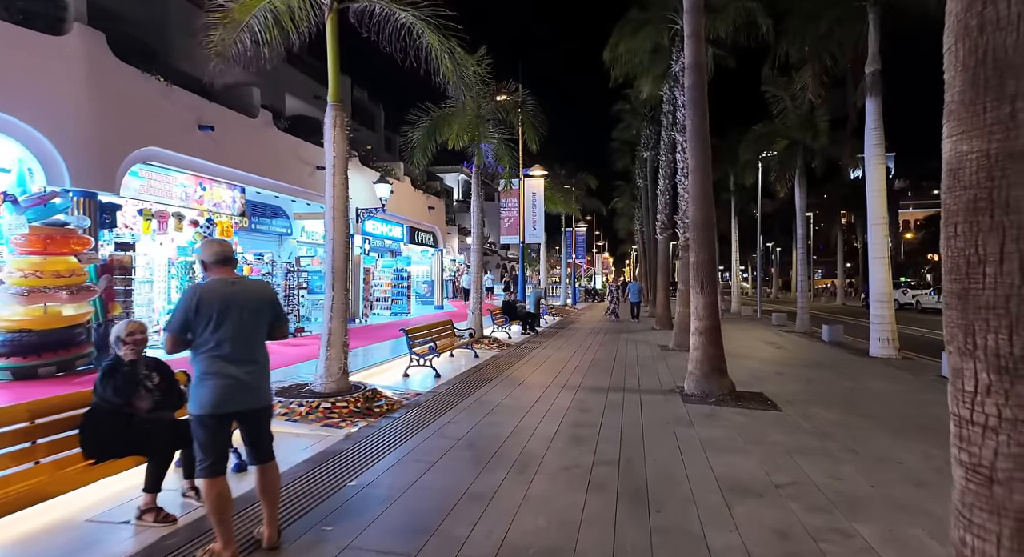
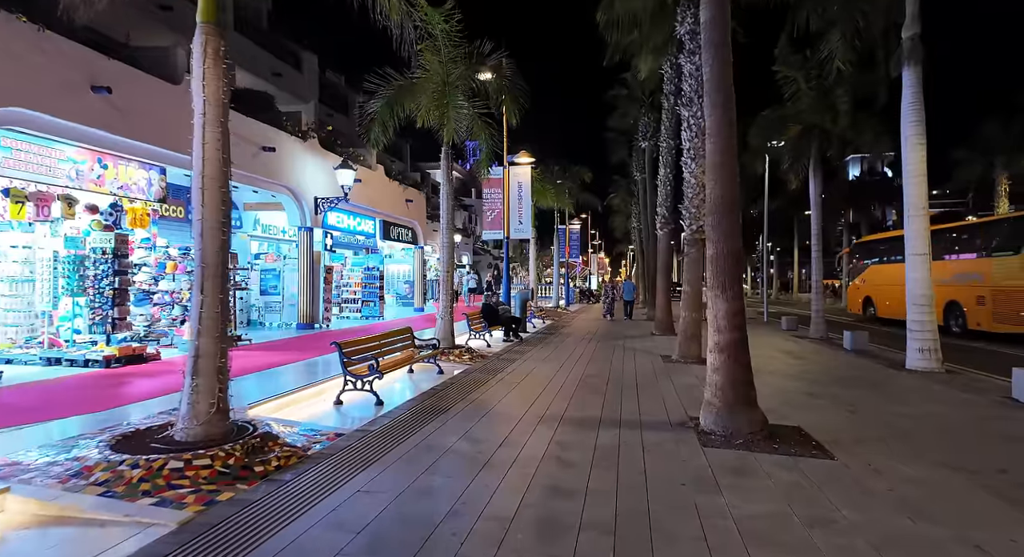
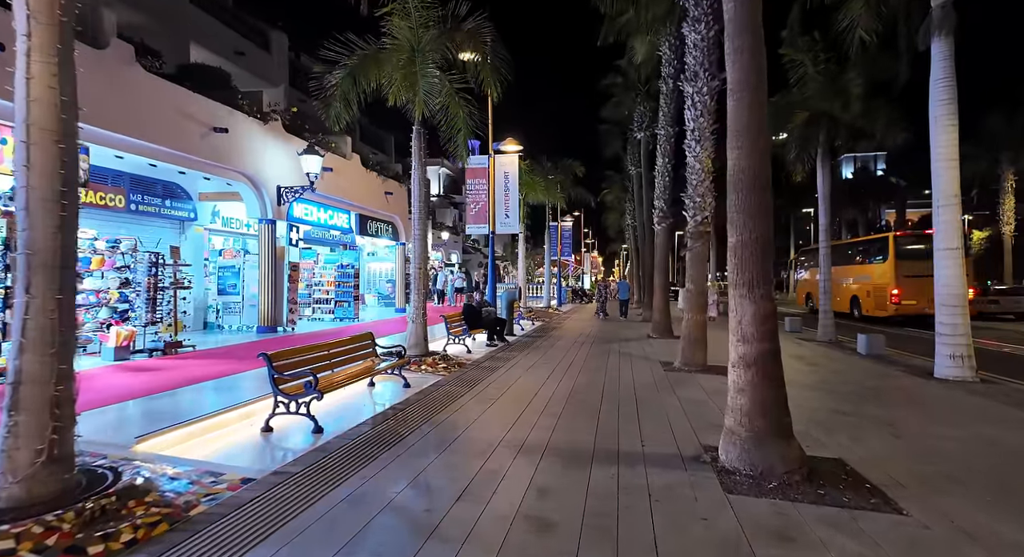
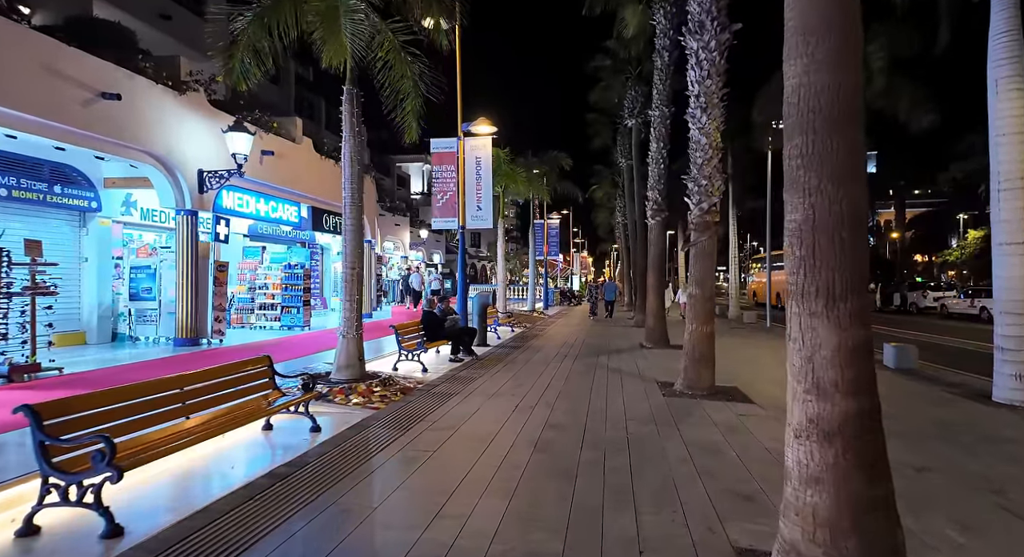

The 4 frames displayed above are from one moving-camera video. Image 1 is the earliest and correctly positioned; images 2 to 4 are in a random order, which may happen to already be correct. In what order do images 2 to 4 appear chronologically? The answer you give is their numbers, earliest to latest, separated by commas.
2, 3, 4
